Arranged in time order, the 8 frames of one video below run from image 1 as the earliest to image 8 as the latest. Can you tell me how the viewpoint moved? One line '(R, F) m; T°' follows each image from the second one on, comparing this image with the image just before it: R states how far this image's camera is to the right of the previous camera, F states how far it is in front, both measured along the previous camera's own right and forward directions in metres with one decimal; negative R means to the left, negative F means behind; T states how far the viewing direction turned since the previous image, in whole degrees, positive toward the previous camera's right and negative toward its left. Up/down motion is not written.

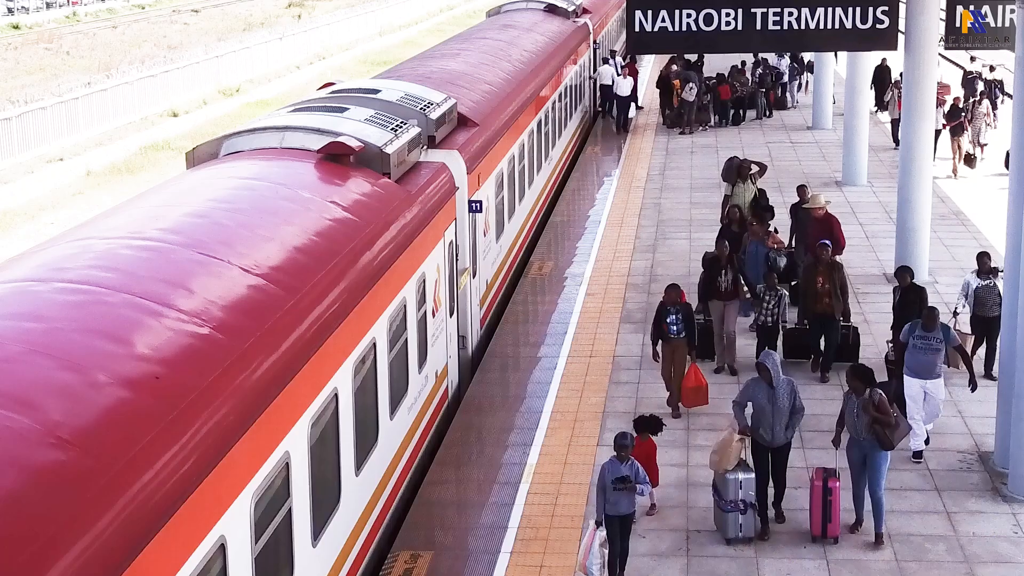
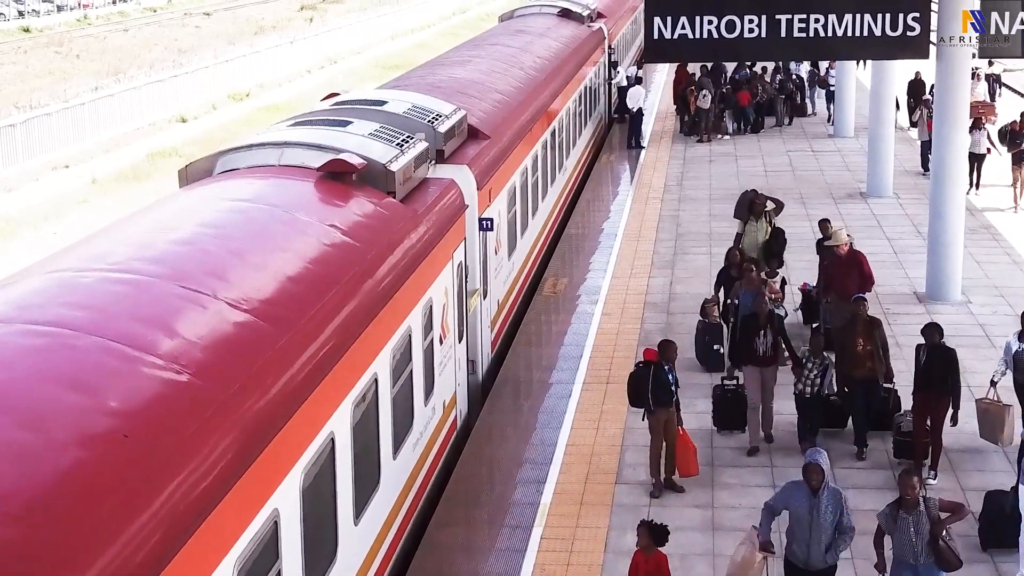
(0.0, +0.5) m; -1°
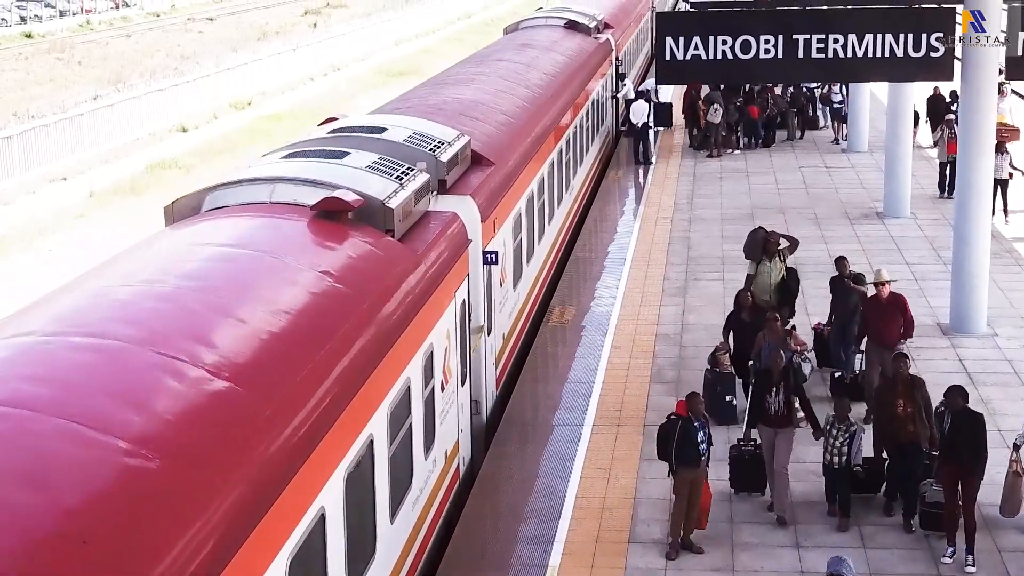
(0.0, +0.5) m; 0°
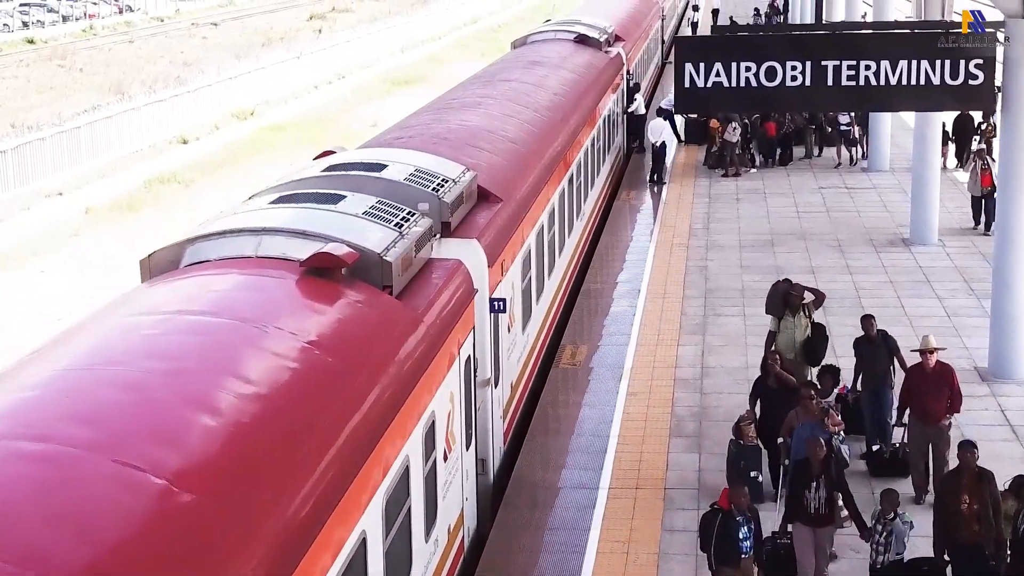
(0.0, +0.7) m; 0°
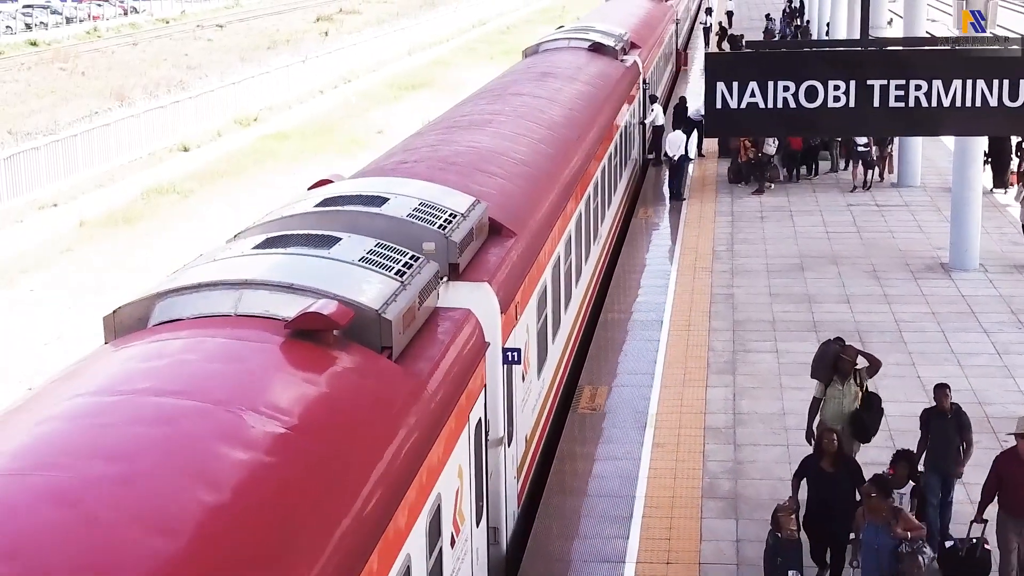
(0.0, +0.9) m; 0°
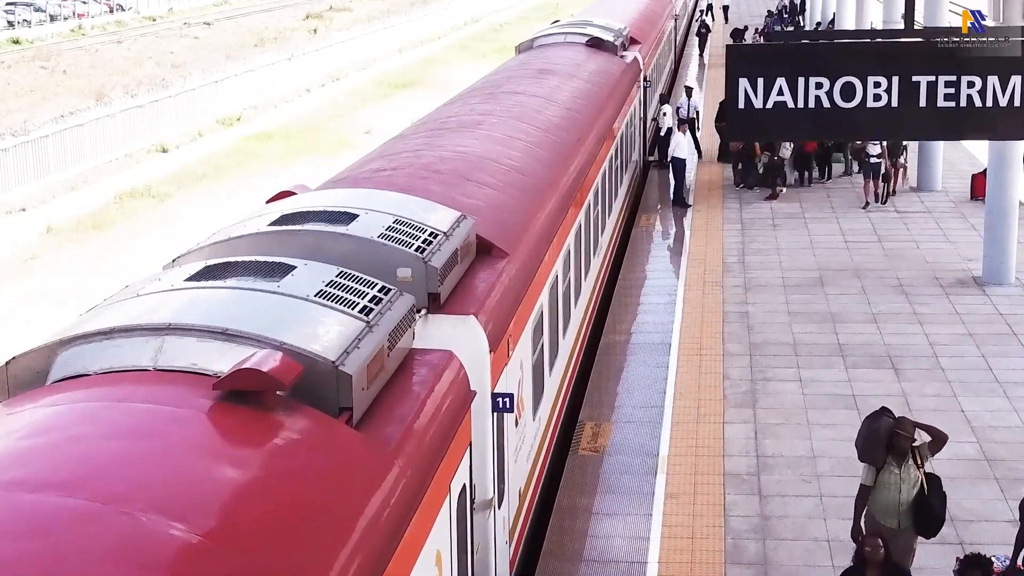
(0.0, +1.2) m; 0°
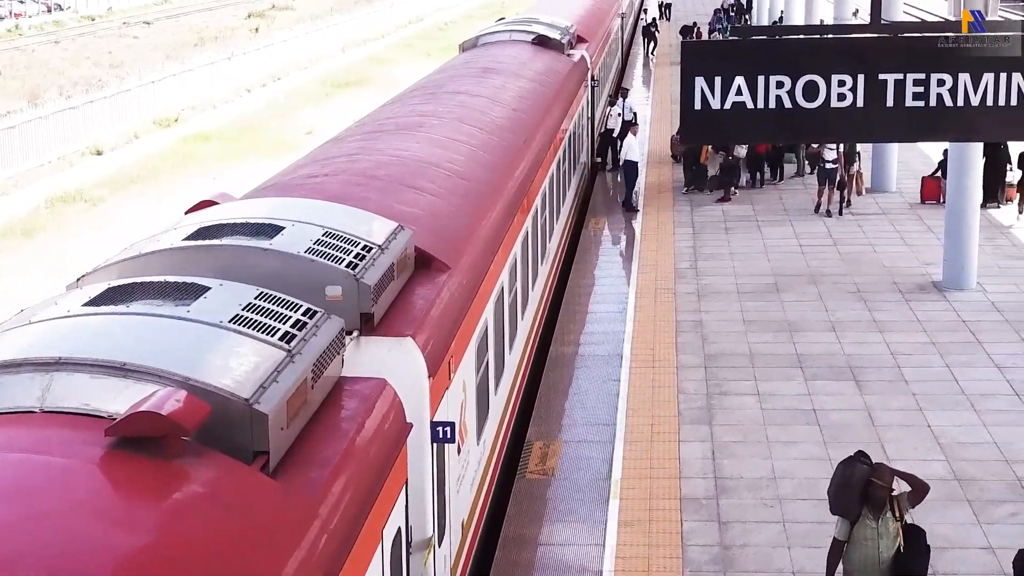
(0.0, +0.6) m; +2°
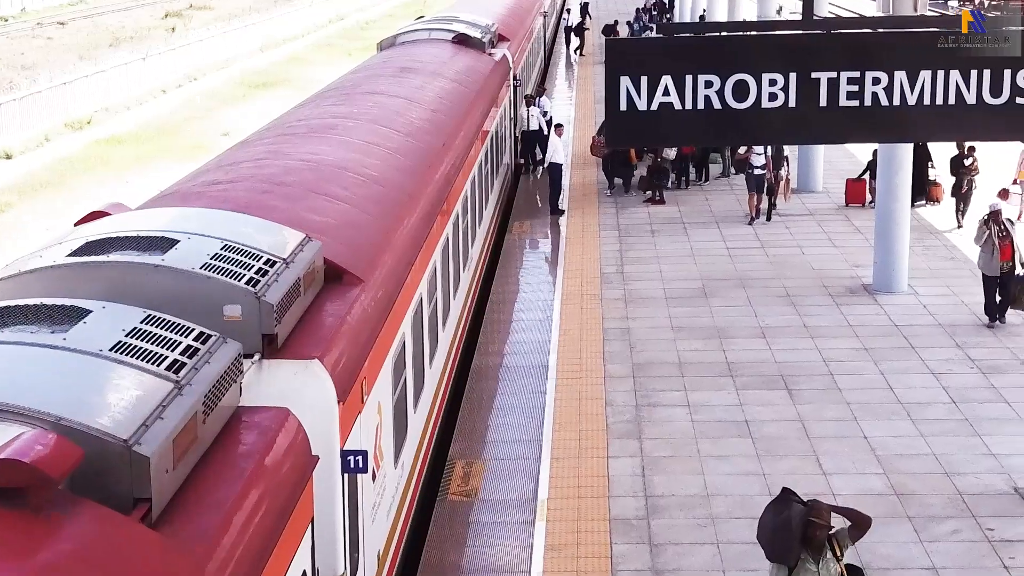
(0.0, +0.4) m; +3°
